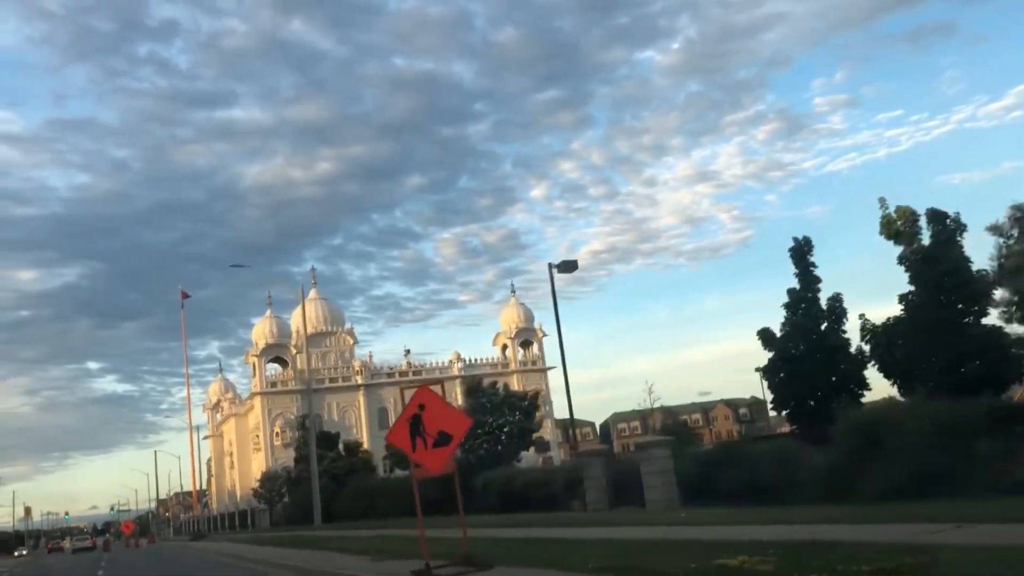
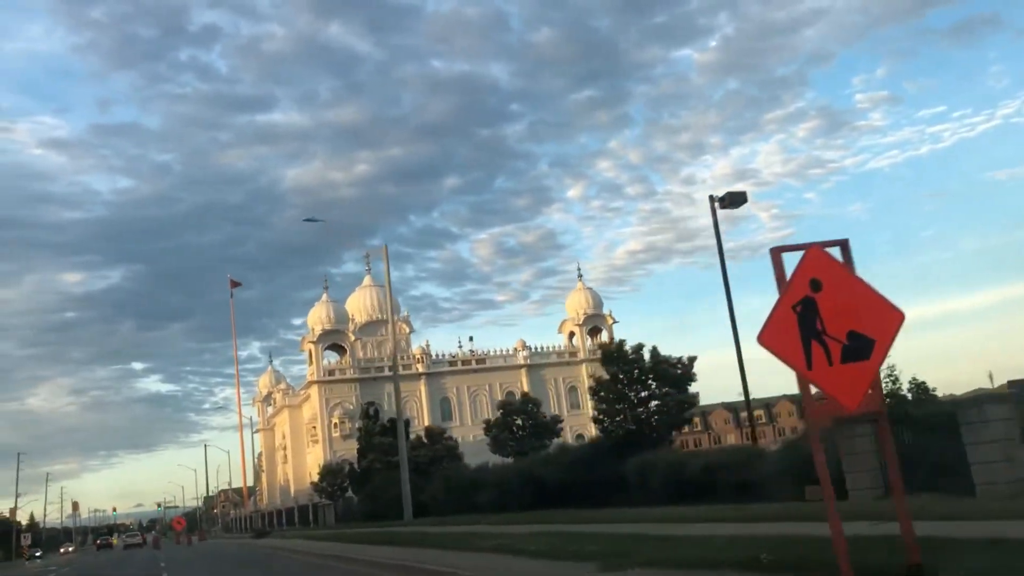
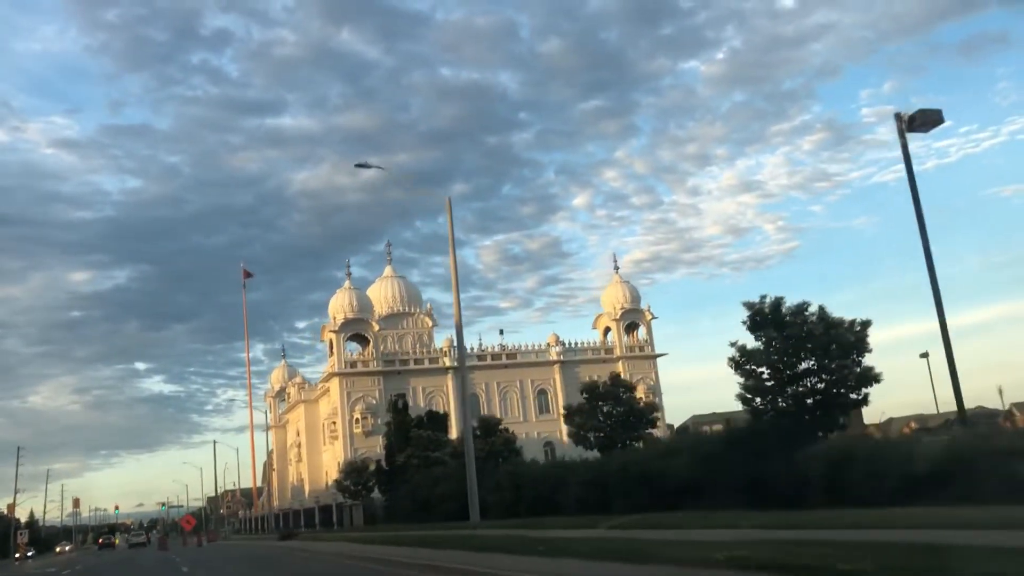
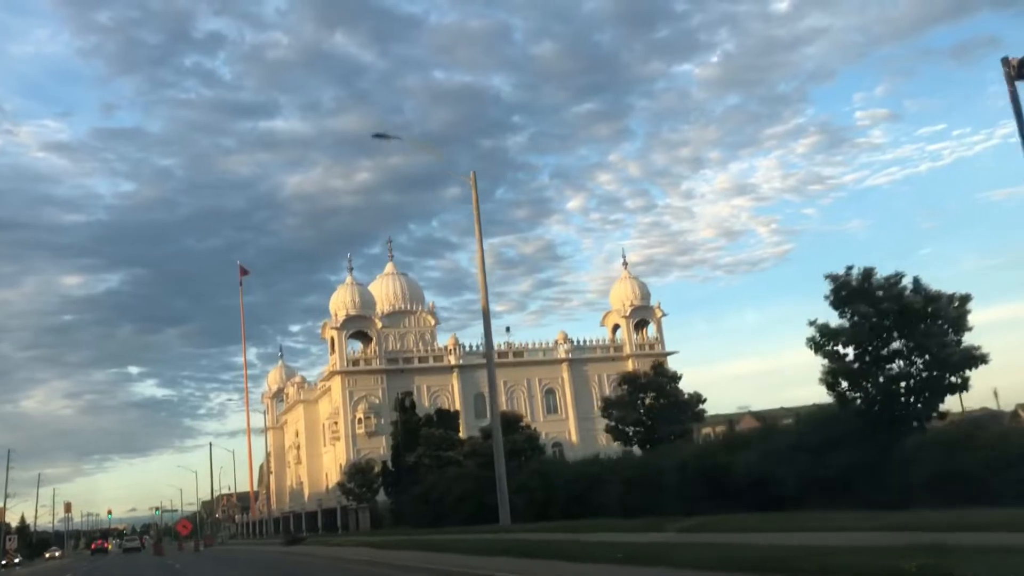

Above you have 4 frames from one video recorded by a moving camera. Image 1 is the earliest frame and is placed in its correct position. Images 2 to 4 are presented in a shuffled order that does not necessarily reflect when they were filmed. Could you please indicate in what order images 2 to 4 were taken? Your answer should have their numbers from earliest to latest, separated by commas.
2, 3, 4
